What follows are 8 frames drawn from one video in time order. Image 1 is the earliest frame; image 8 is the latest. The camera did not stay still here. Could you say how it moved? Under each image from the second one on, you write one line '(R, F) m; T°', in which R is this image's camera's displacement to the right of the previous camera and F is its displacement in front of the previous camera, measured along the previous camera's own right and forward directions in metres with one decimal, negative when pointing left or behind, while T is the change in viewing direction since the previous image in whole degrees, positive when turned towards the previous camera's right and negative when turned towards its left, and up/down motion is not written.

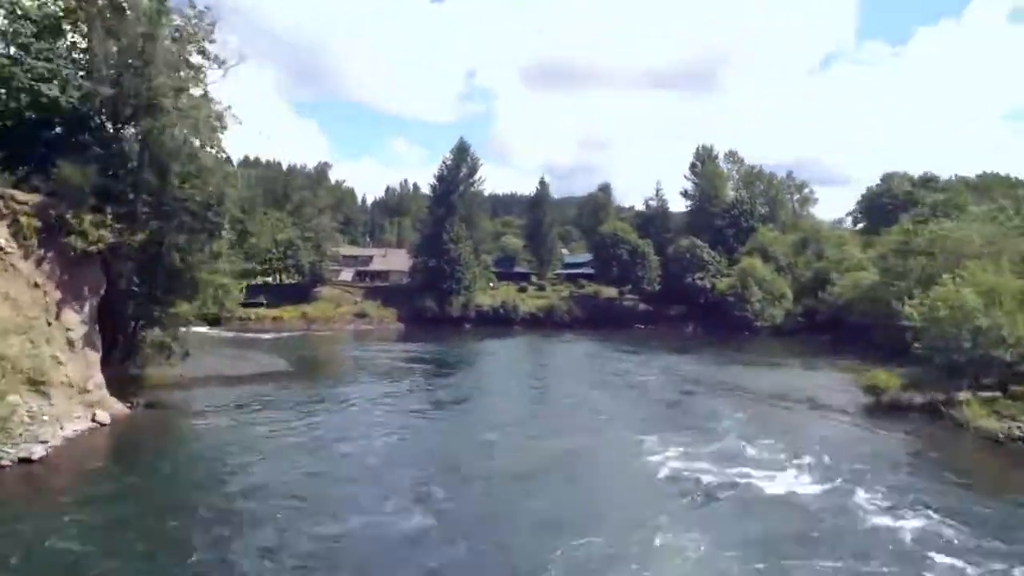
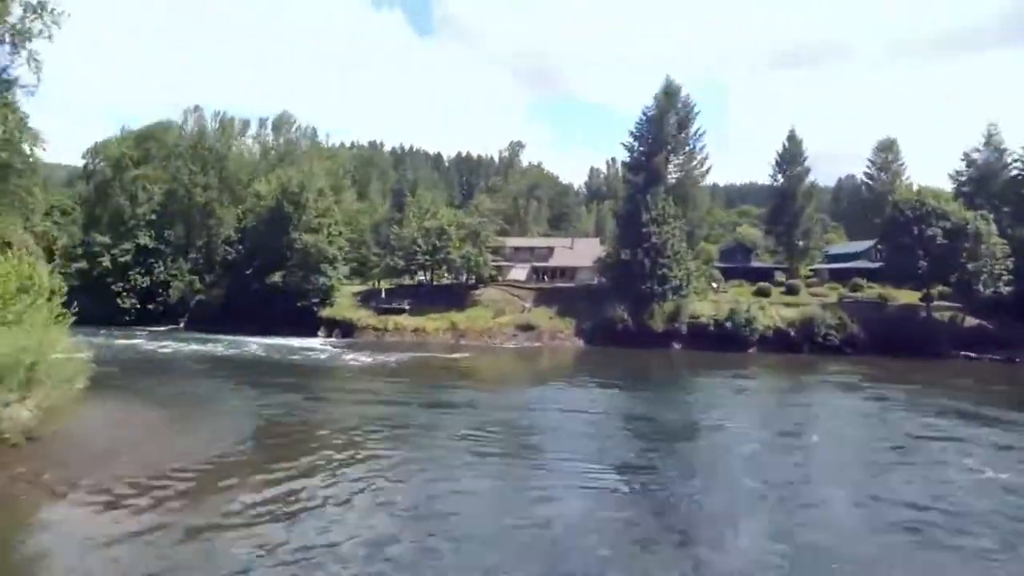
(+0.3, +28.8) m; -18°
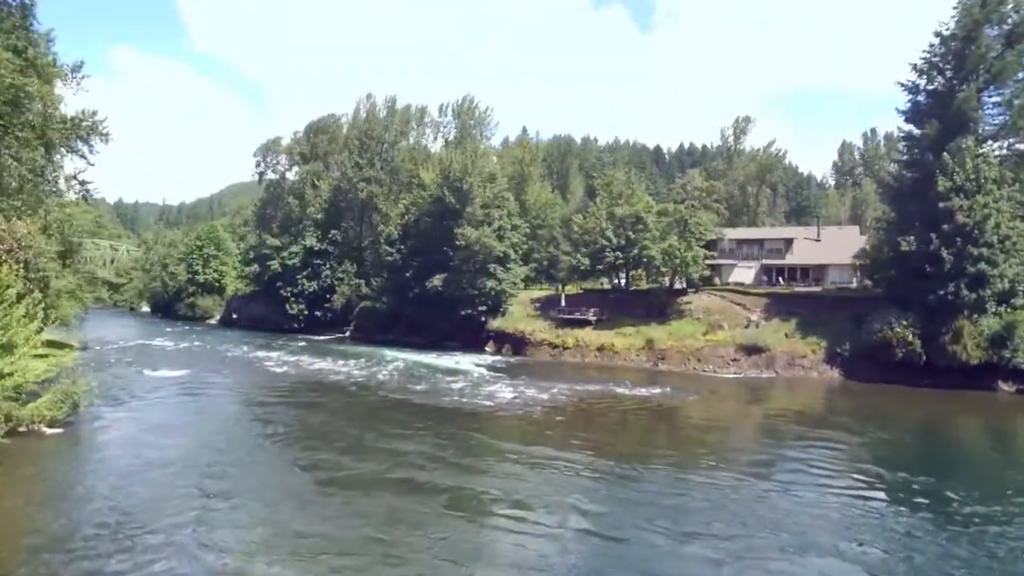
(+0.9, +16.3) m; -18°
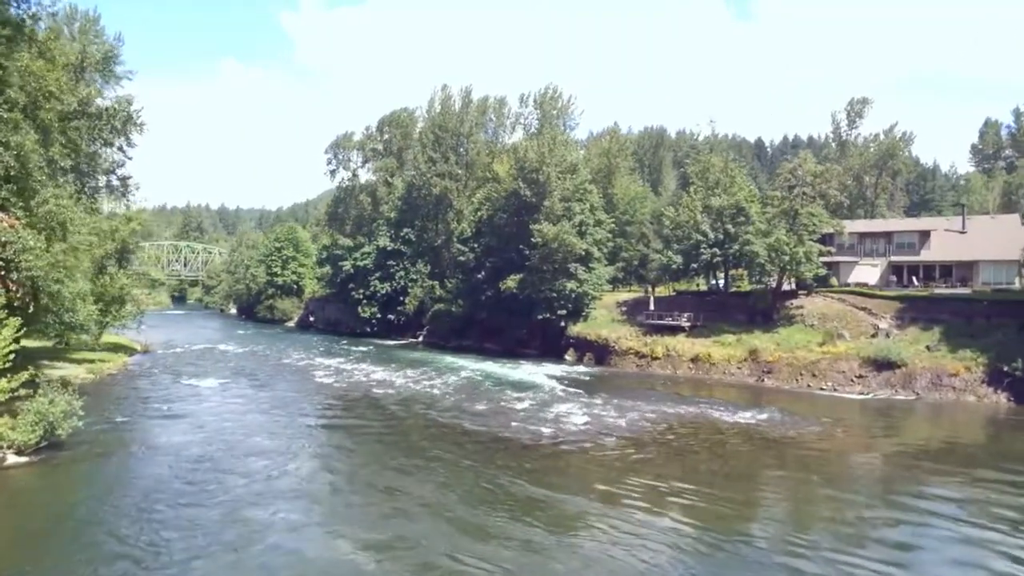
(+1.0, +5.7) m; -8°
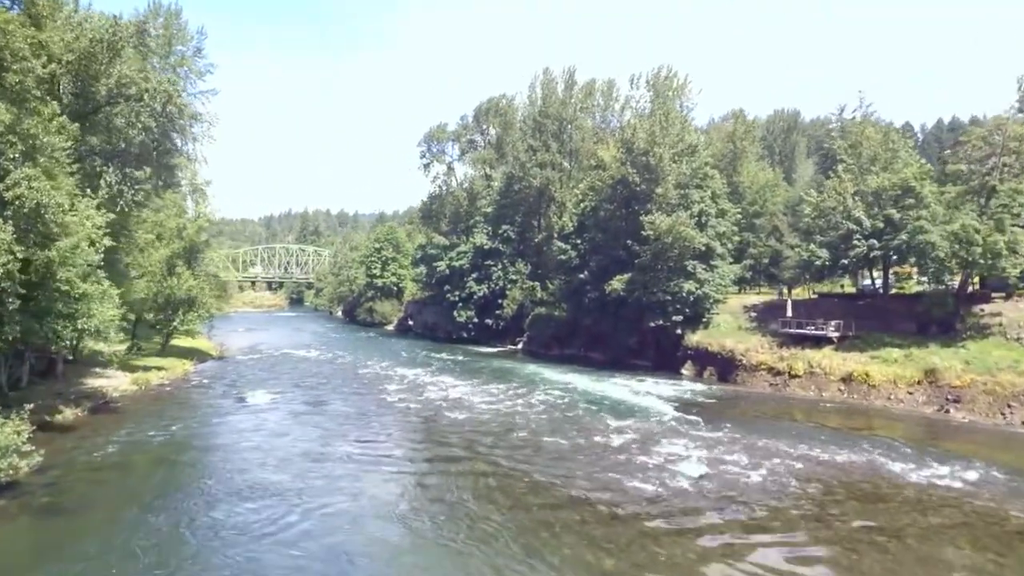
(+0.9, +6.9) m; -10°
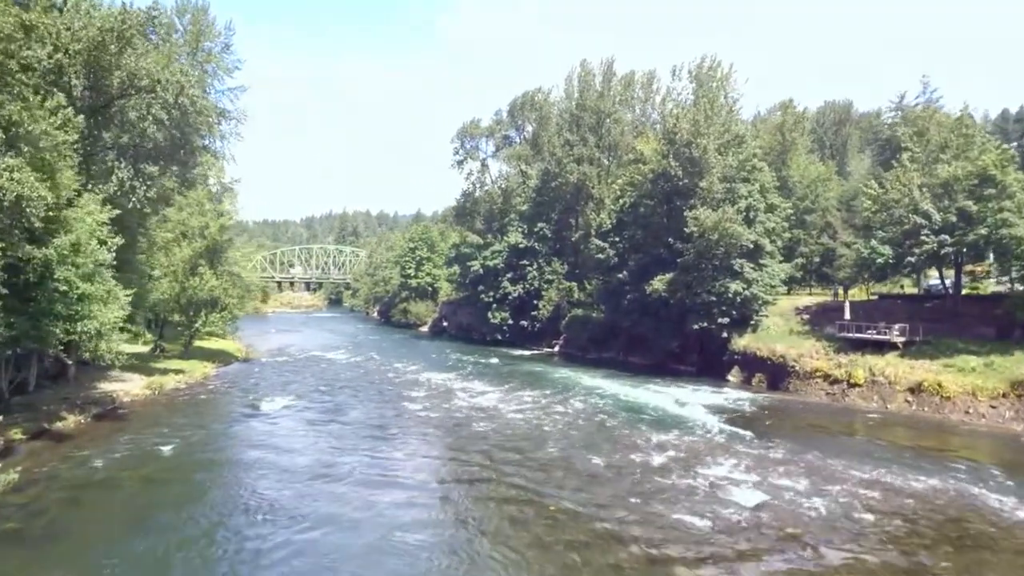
(+0.4, +2.3) m; -3°
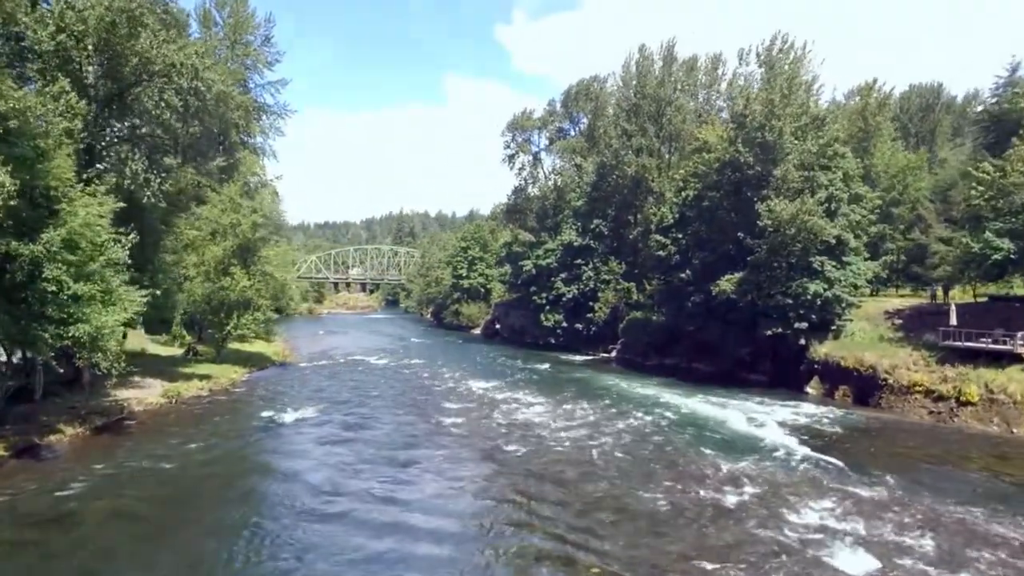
(+0.5, +3.5) m; -5°
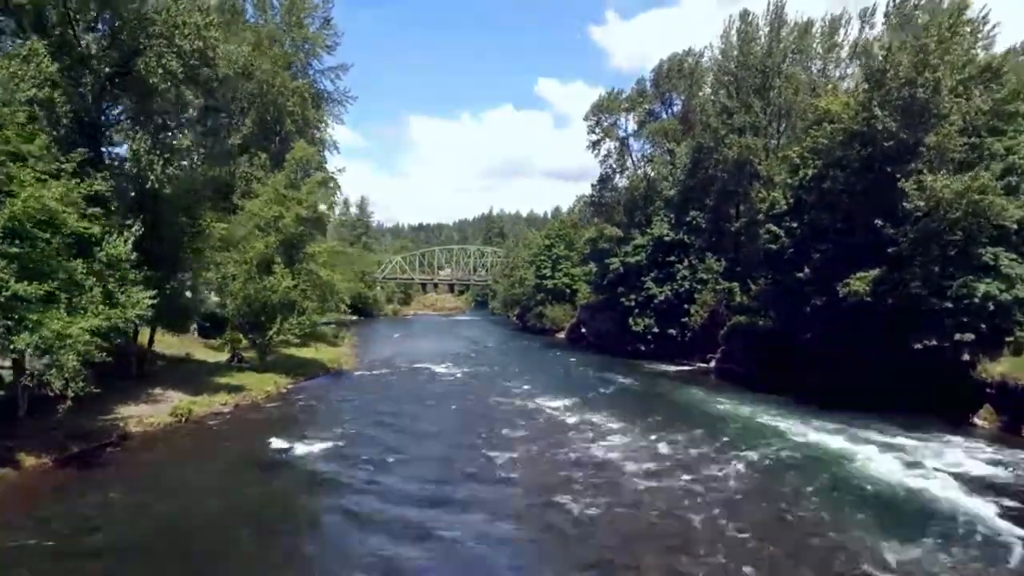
(+0.8, +5.9) m; -8°
